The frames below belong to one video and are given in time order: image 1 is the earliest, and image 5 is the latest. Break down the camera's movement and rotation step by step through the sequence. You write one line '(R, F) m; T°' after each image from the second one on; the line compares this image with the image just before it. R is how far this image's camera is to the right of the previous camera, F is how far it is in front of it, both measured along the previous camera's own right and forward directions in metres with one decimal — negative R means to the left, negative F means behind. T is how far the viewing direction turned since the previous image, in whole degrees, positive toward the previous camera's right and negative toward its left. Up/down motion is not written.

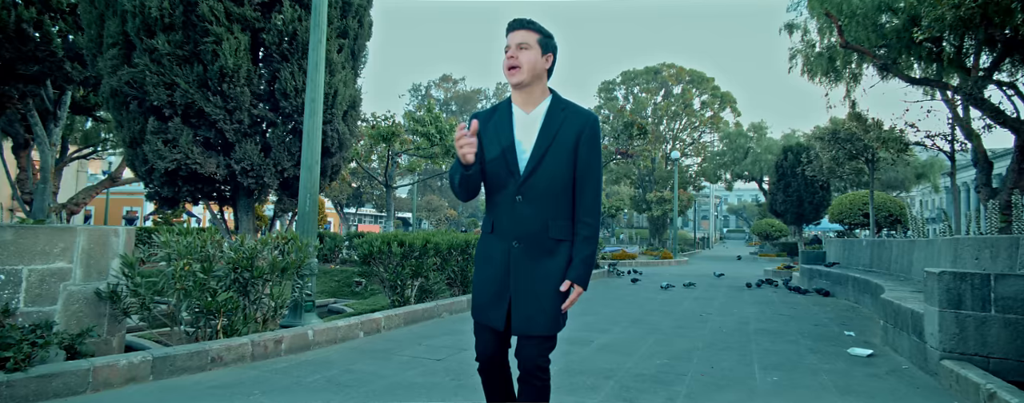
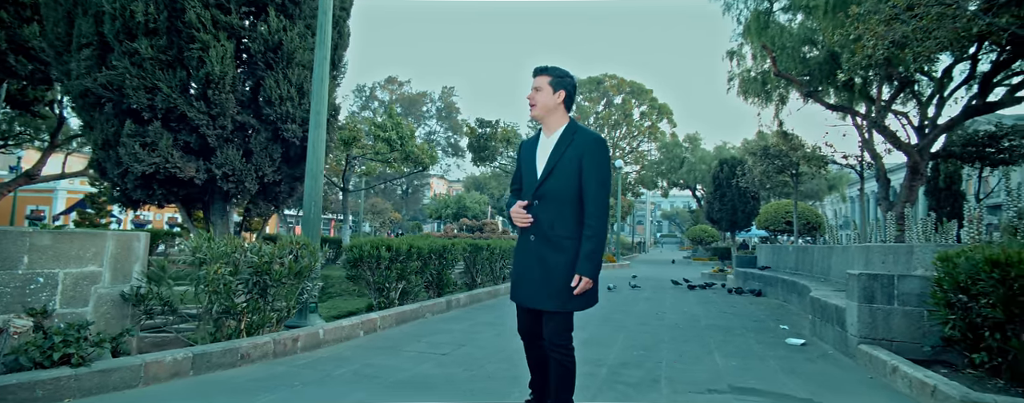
(-0.6, -0.5) m; +6°
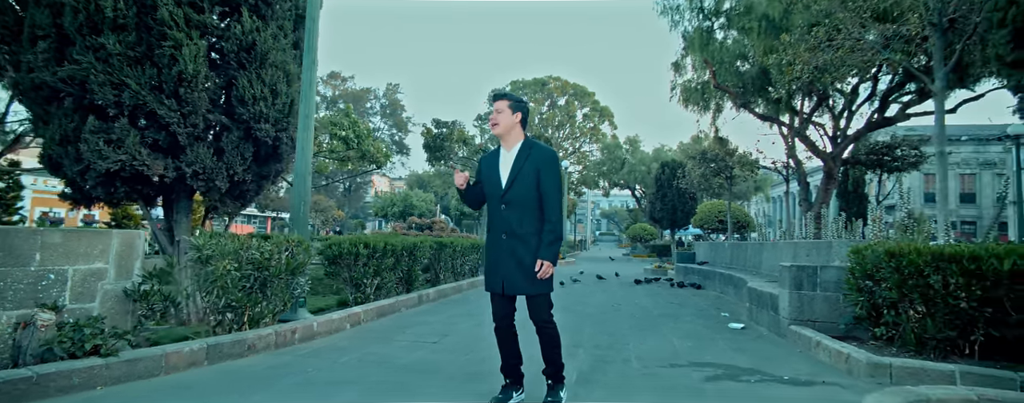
(-0.4, -0.5) m; +6°
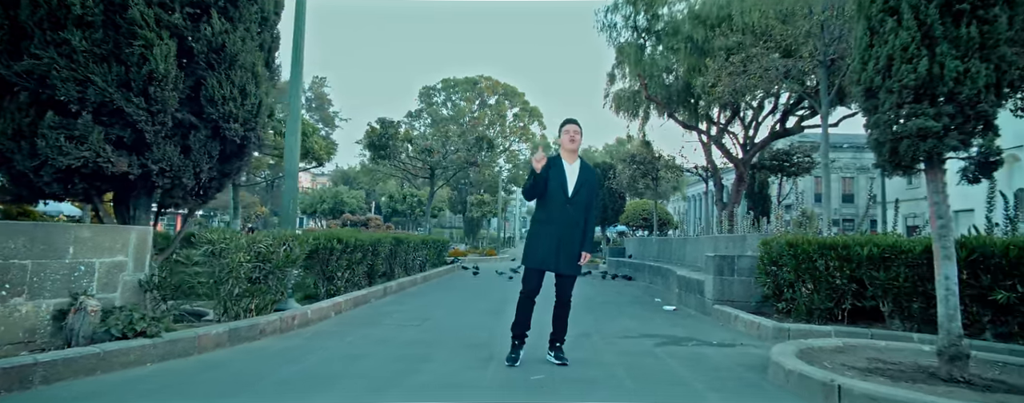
(-0.6, -0.8) m; +8°
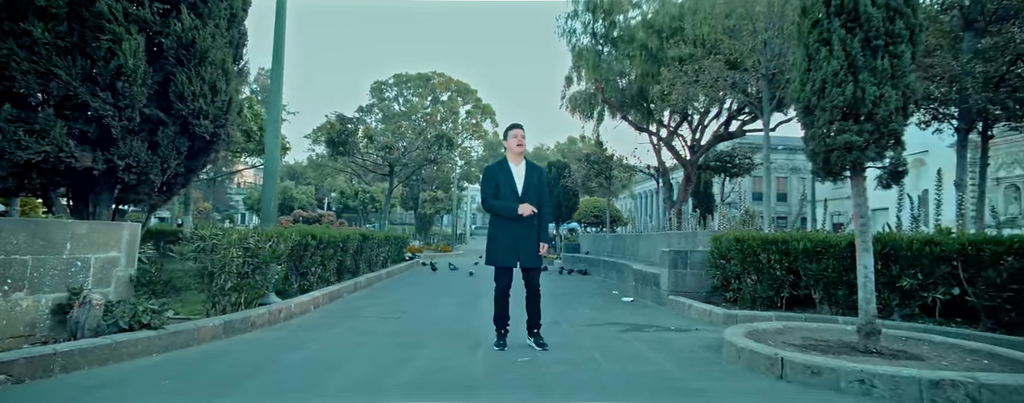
(-0.3, -0.4) m; +5°
